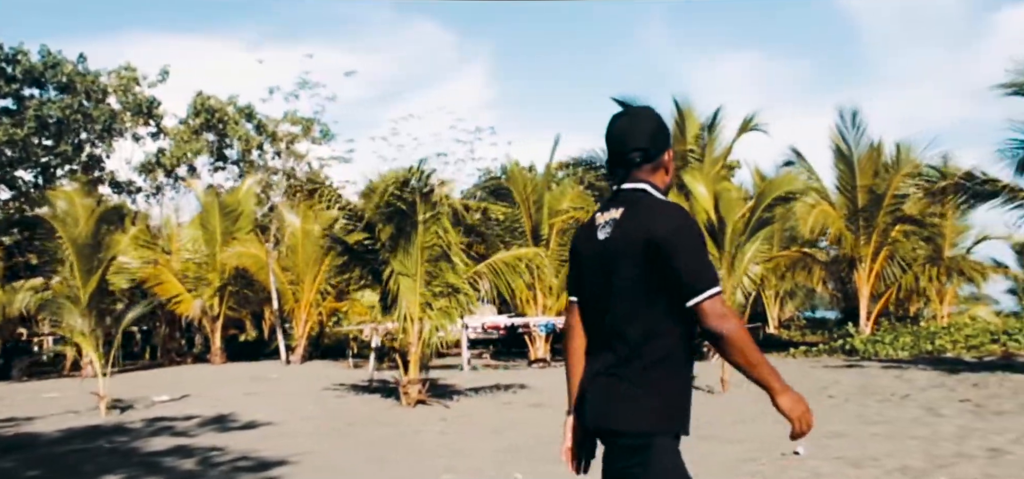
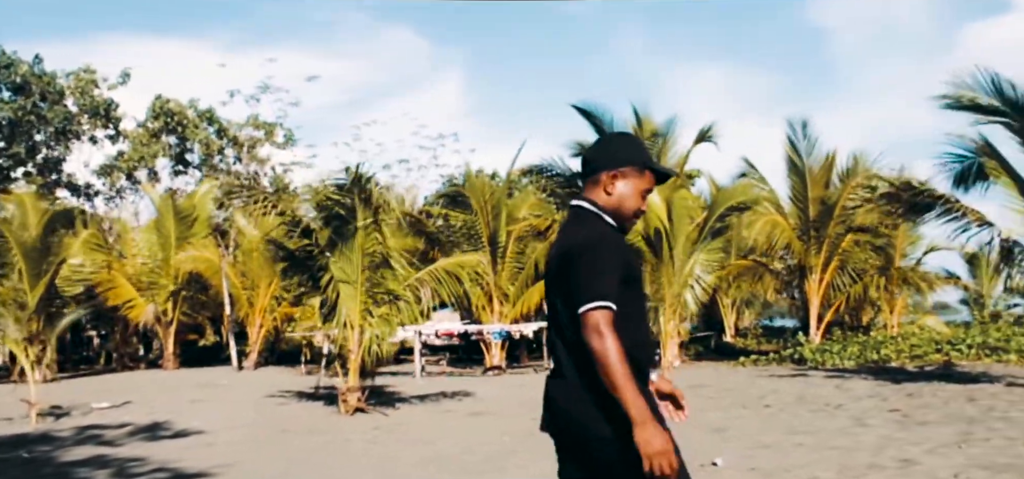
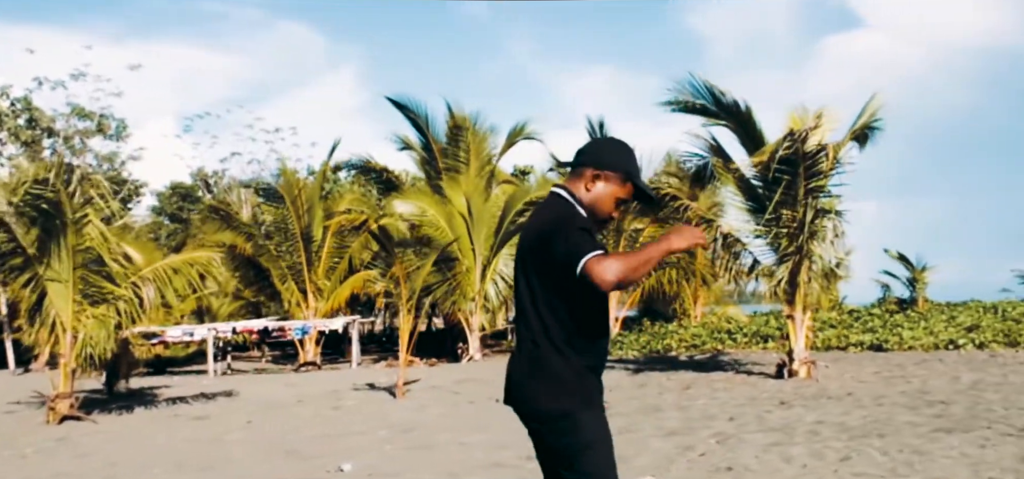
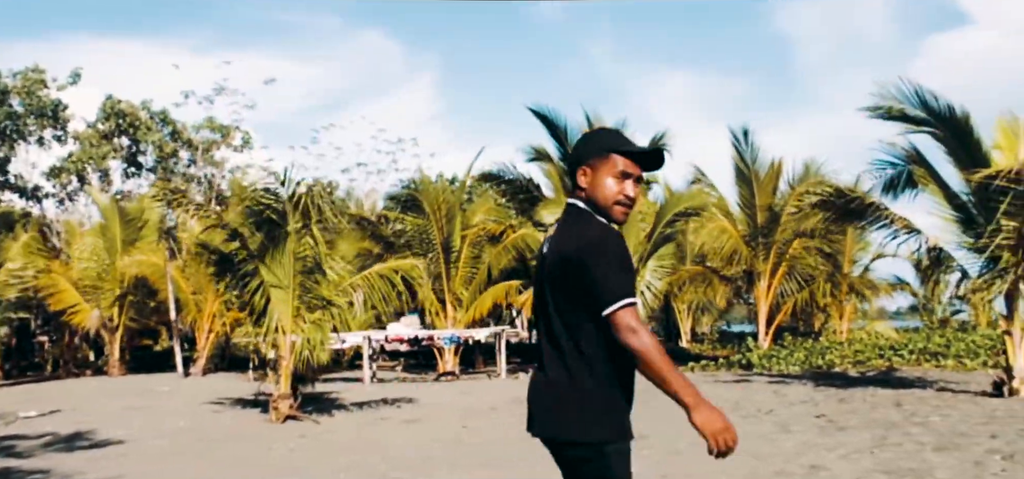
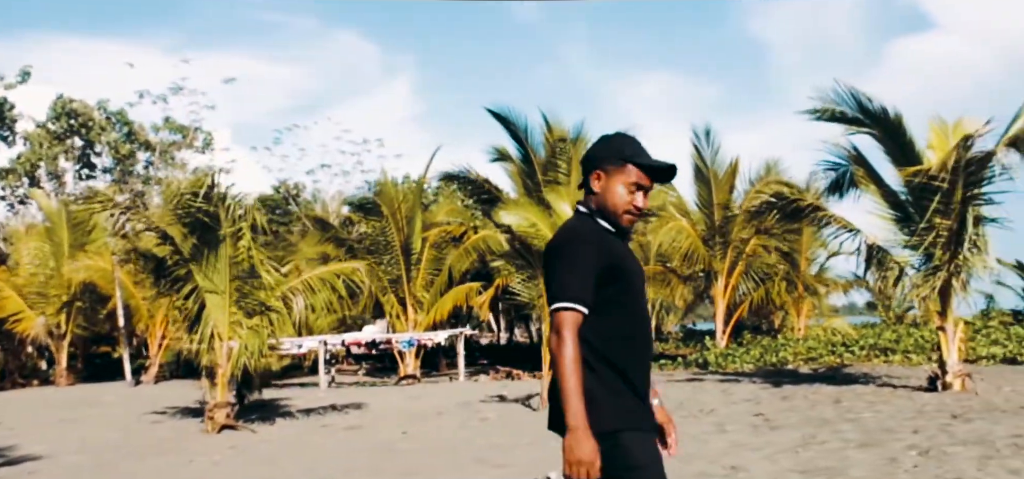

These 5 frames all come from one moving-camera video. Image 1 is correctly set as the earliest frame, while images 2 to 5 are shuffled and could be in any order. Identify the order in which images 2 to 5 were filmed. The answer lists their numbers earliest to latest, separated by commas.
2, 4, 5, 3
